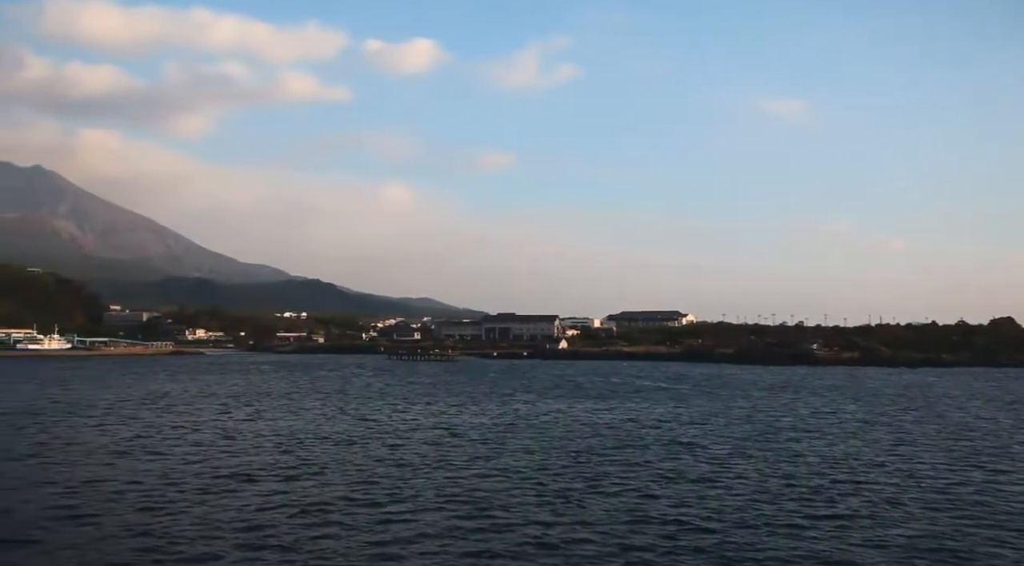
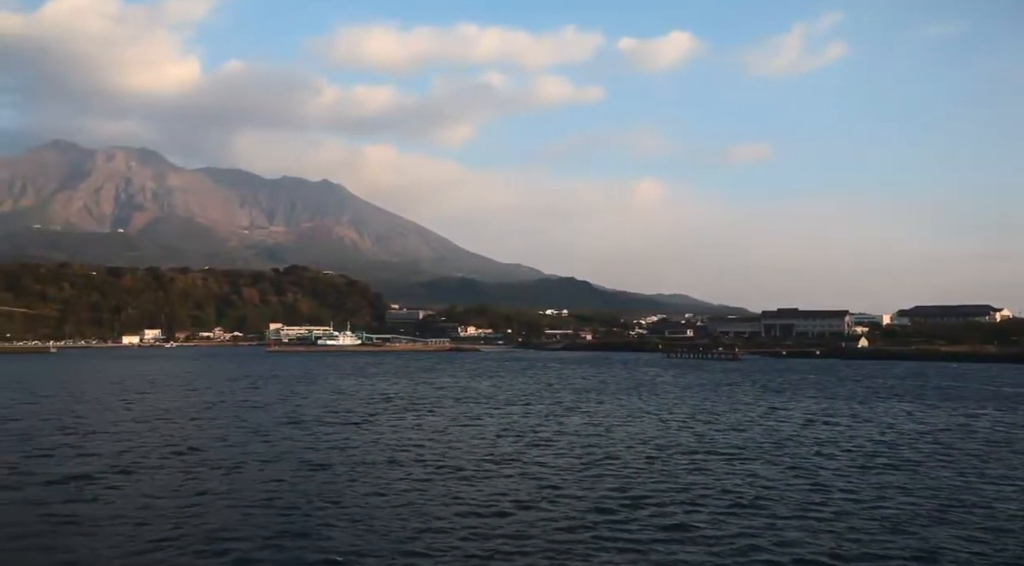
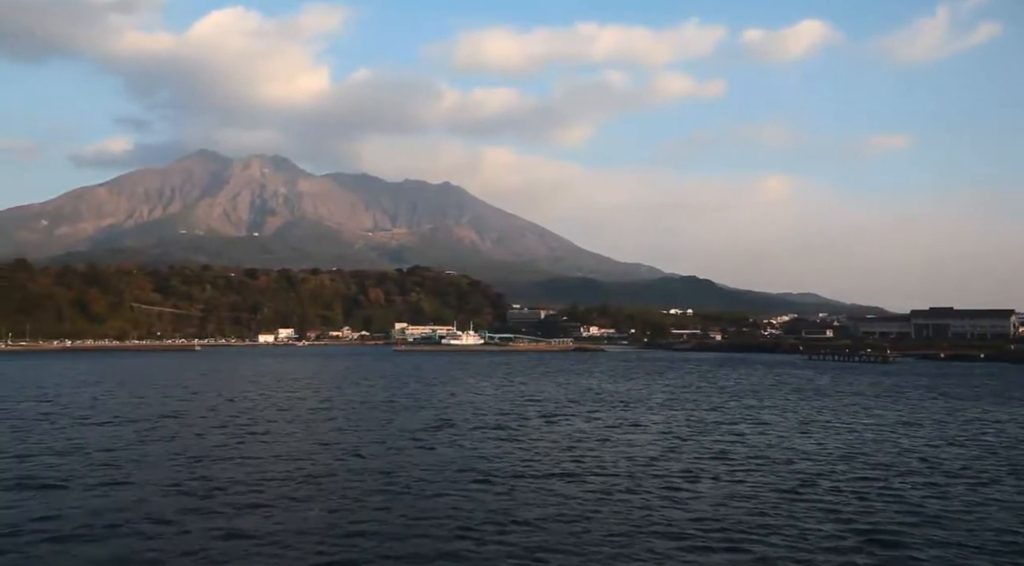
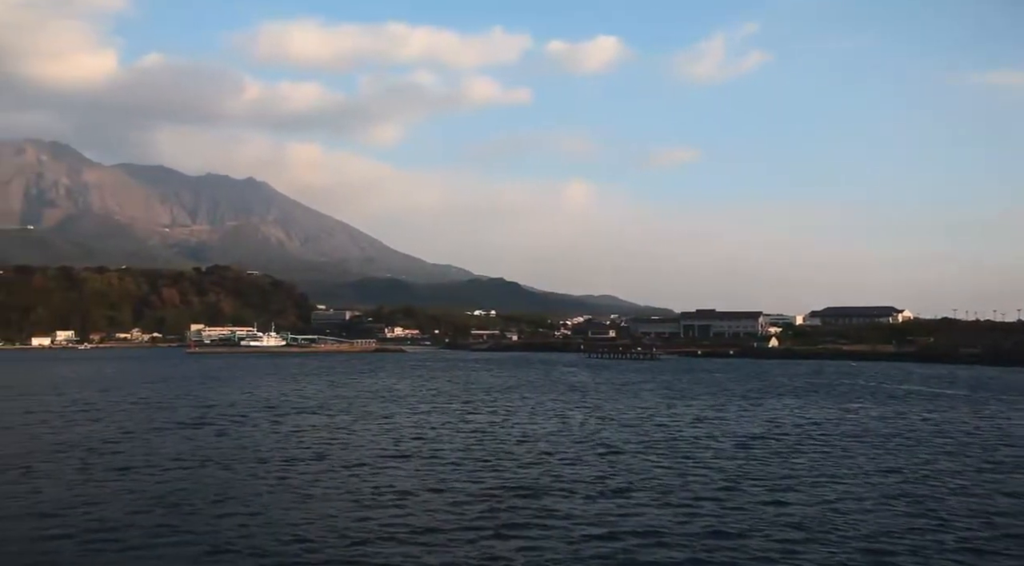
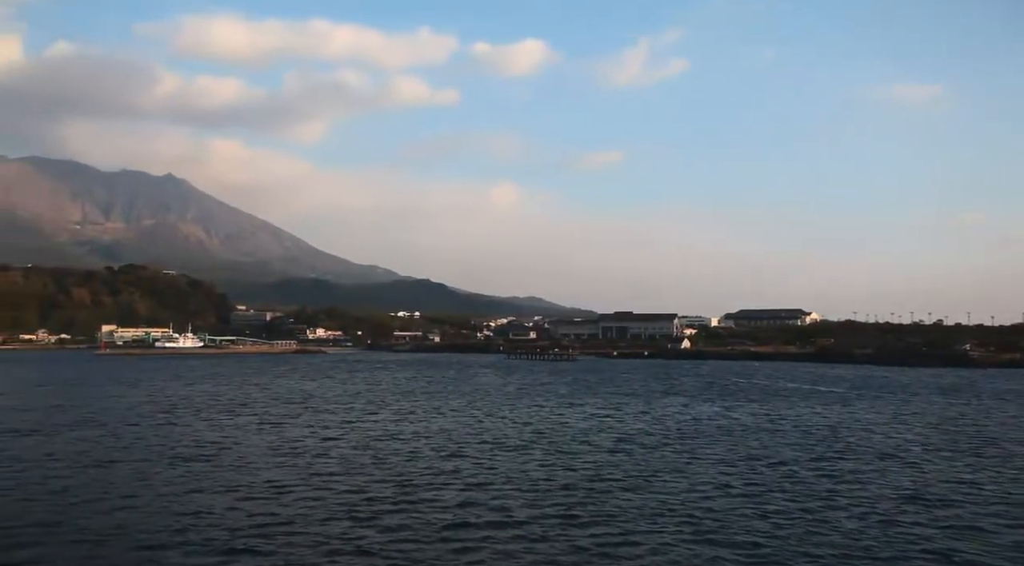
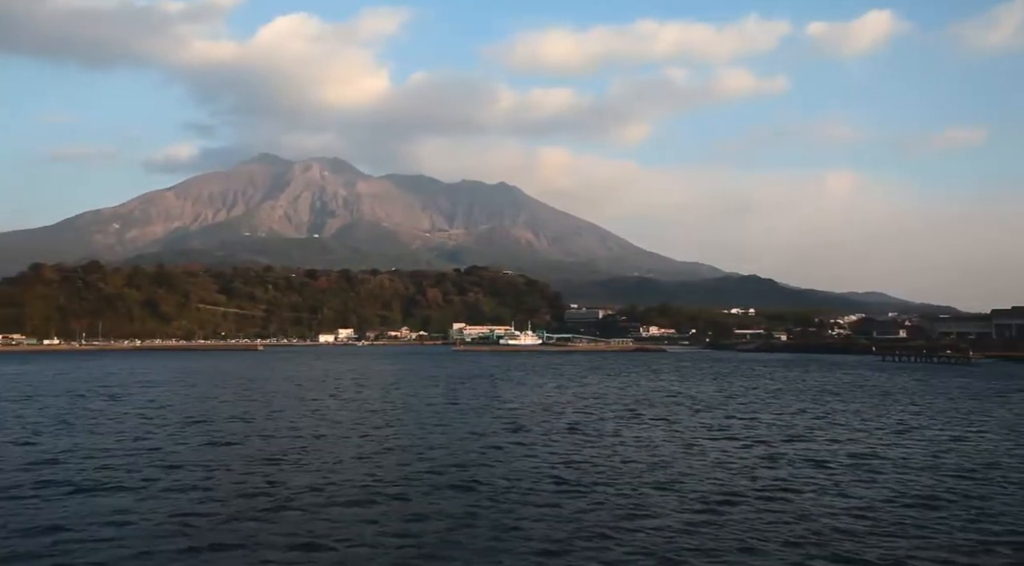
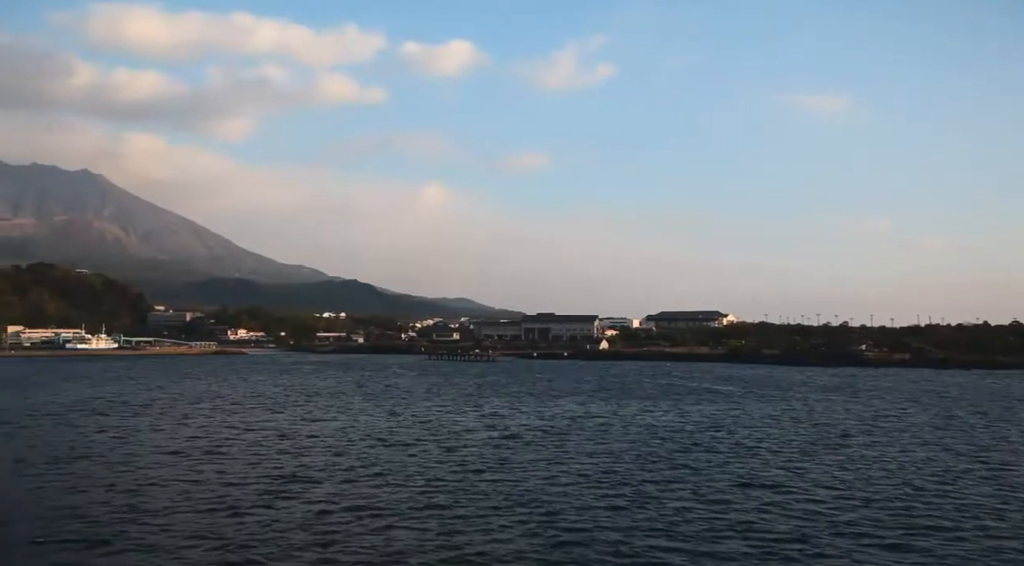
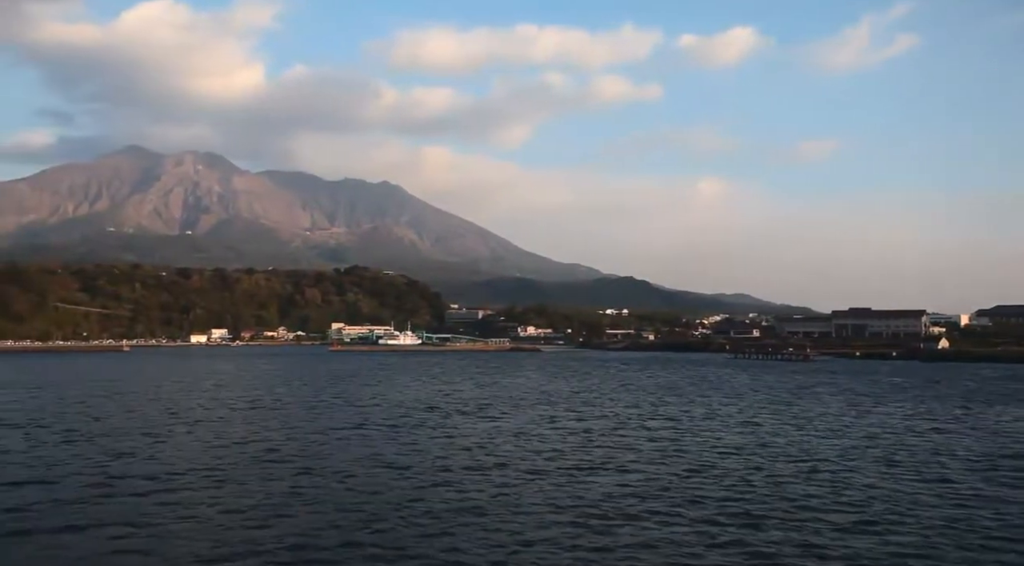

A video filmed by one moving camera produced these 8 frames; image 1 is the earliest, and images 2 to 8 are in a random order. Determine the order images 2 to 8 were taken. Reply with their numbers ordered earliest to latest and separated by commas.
7, 5, 4, 2, 8, 3, 6
